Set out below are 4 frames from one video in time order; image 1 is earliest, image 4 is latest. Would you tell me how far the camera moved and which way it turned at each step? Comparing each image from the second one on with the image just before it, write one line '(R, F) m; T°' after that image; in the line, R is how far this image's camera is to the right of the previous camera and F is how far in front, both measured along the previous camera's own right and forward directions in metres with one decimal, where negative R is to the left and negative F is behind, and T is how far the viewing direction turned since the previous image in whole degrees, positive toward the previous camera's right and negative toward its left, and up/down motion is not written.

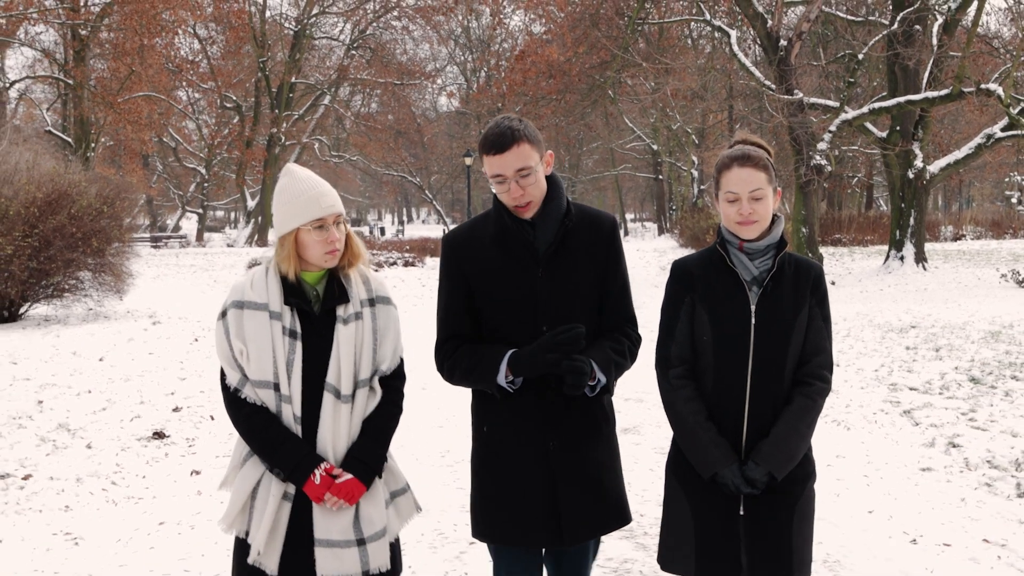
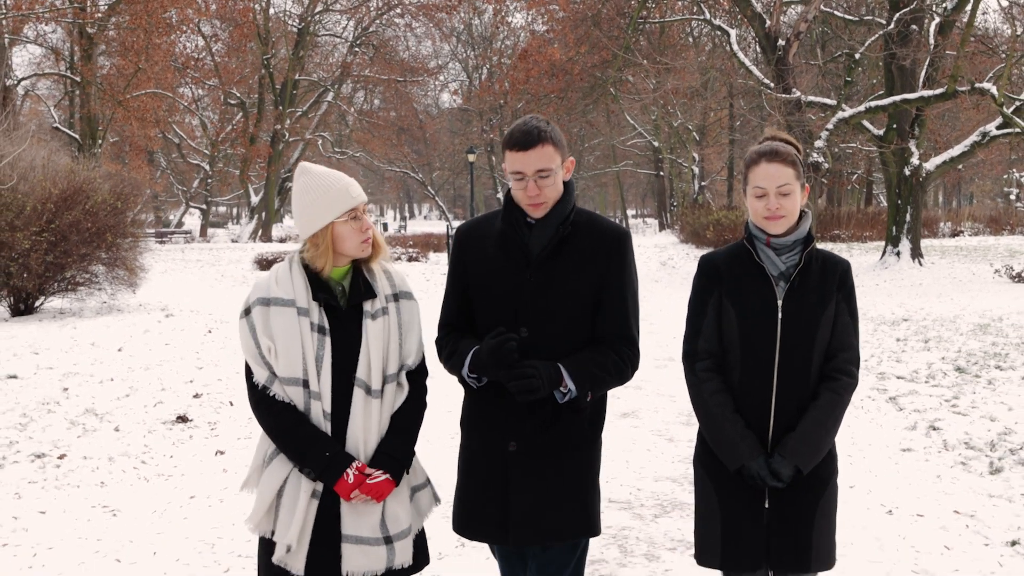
(0.0, -0.3) m; 0°
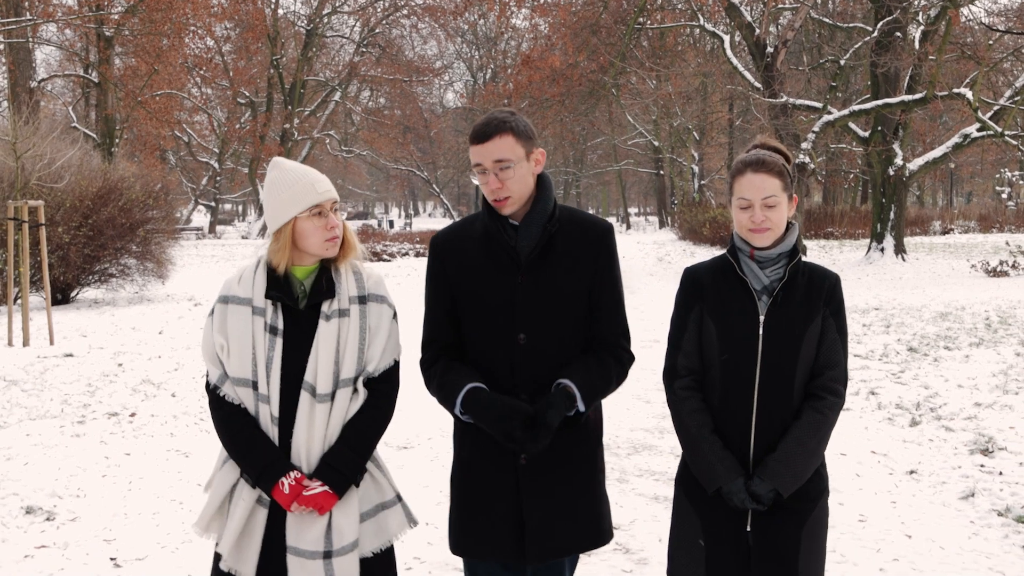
(0.0, -1.0) m; 0°
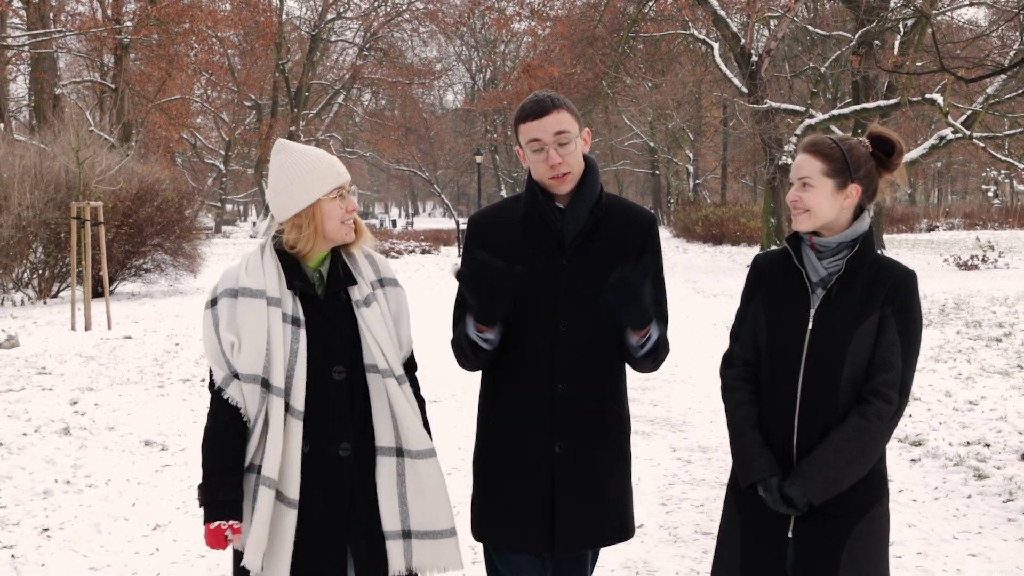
(-0.1, -1.3) m; 0°
